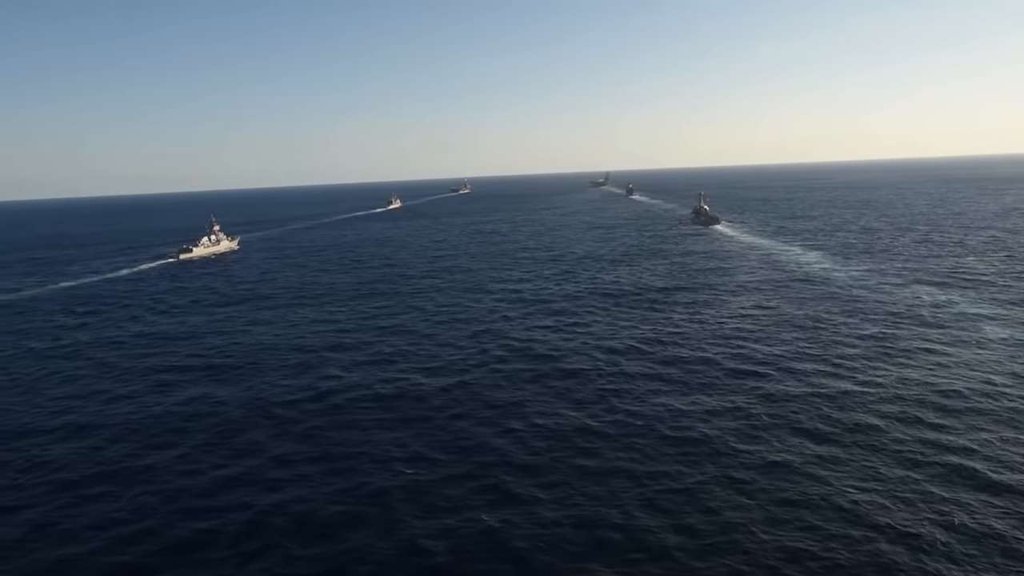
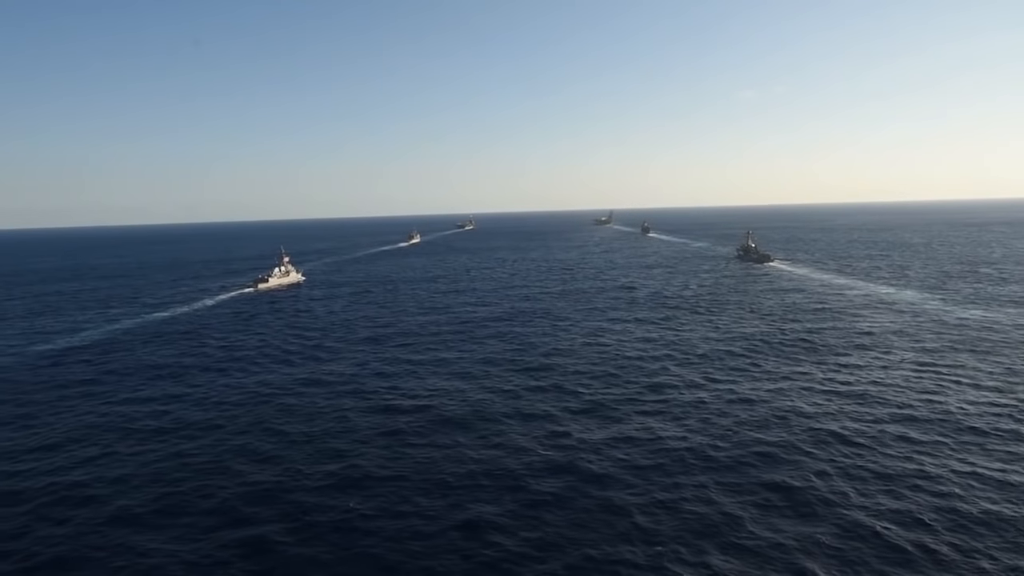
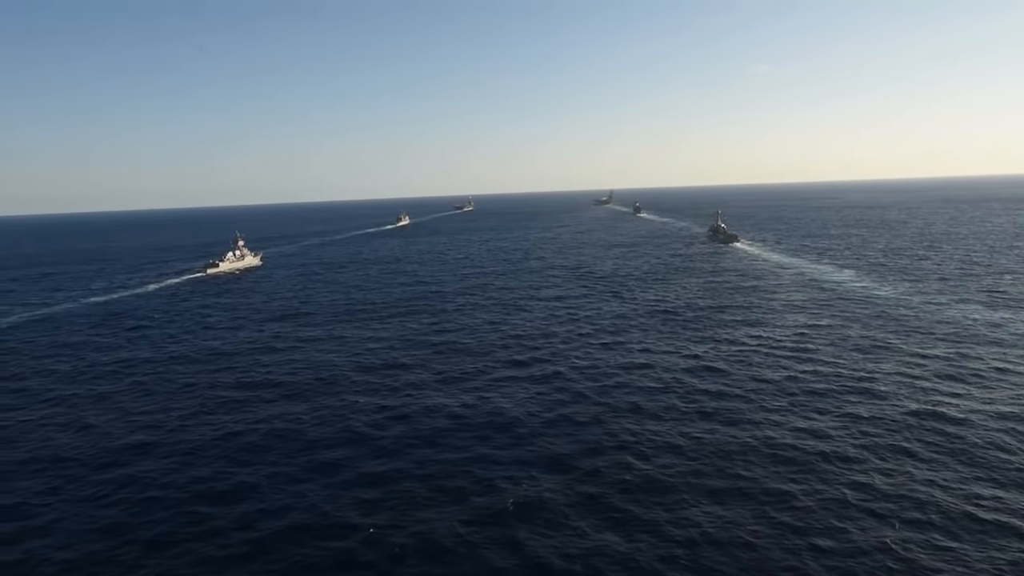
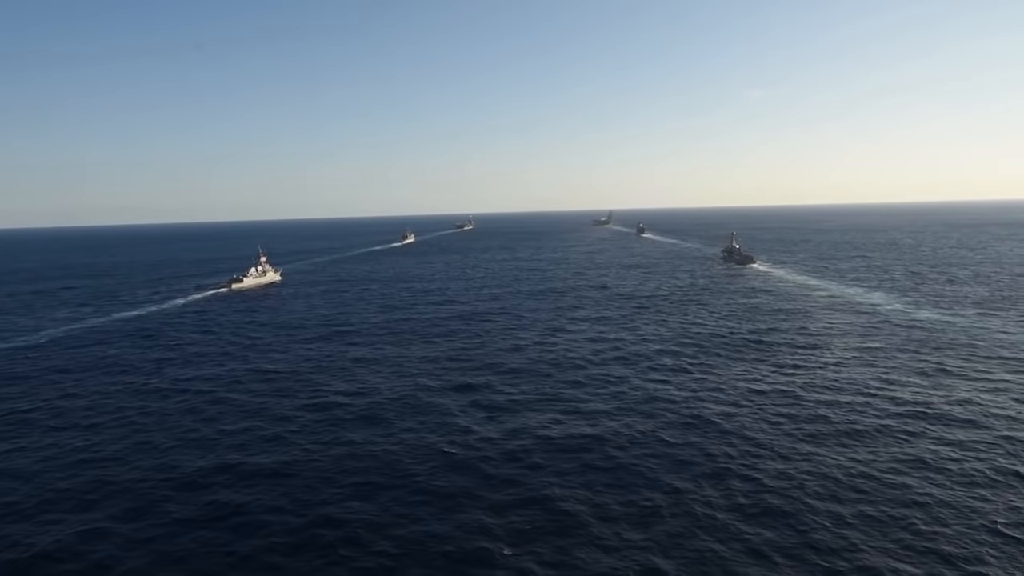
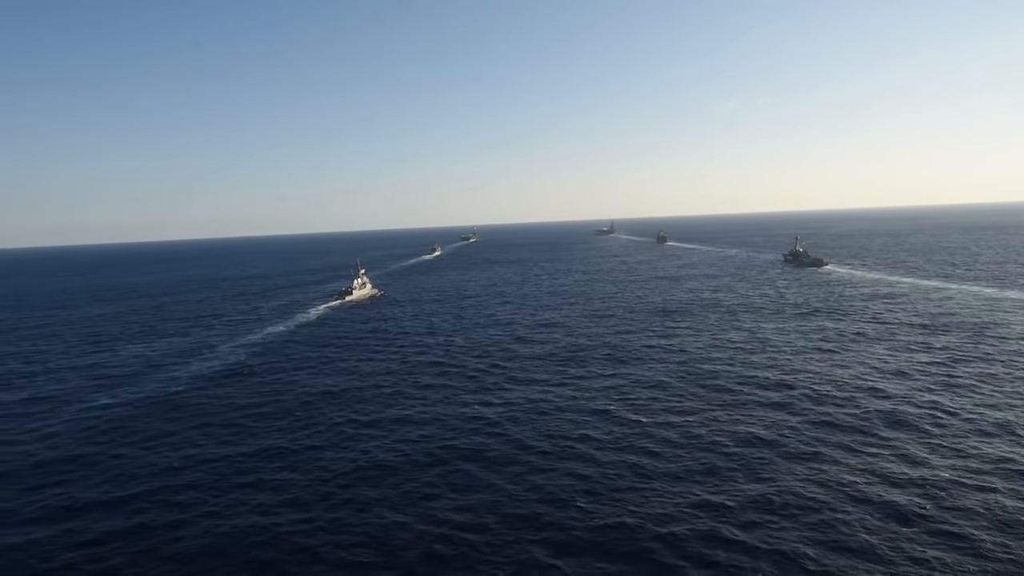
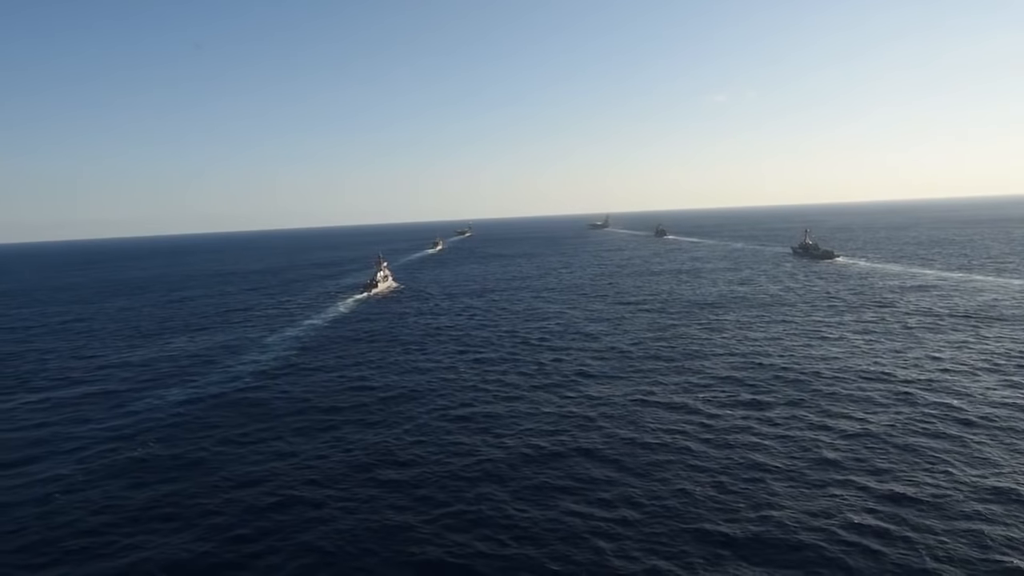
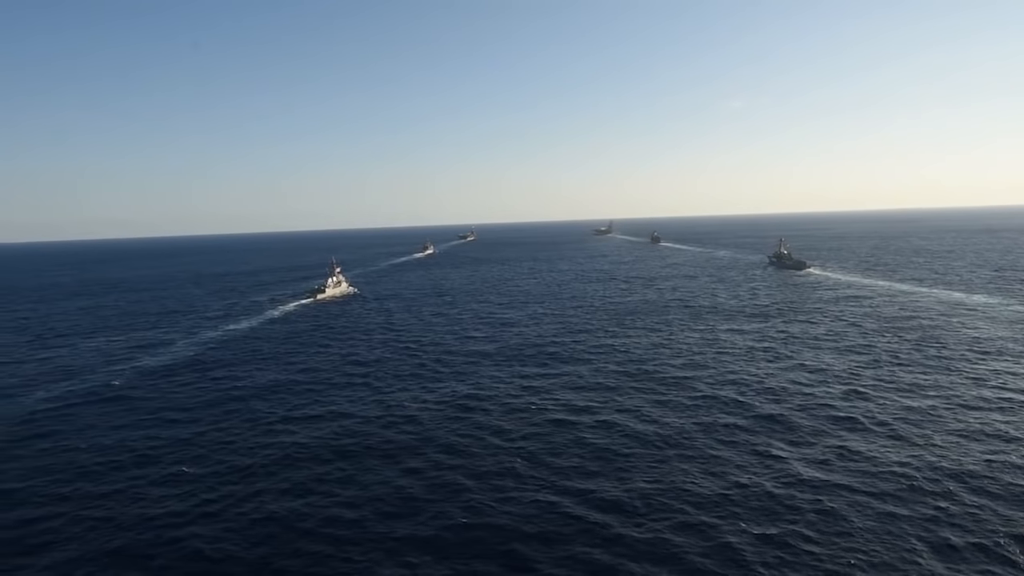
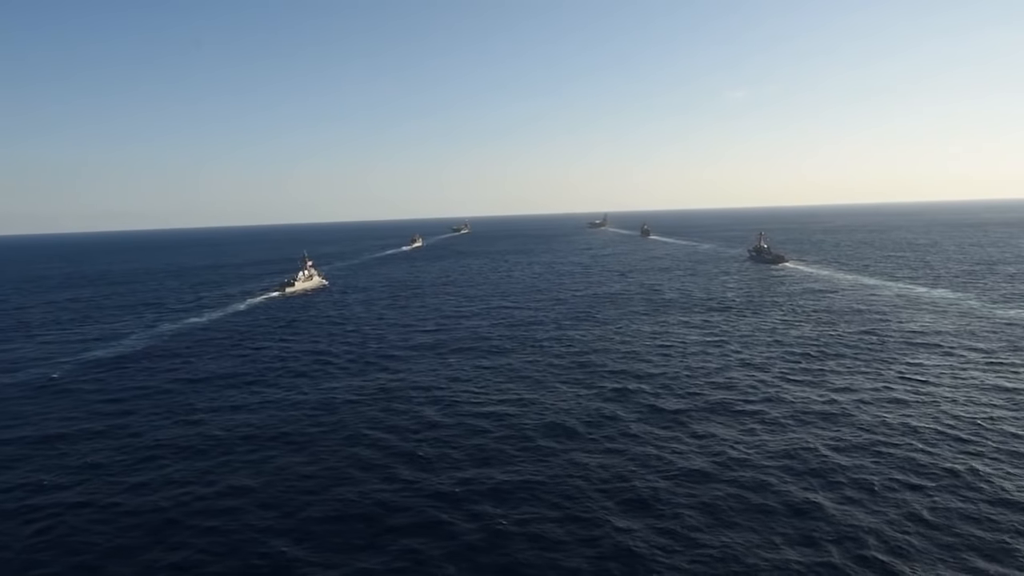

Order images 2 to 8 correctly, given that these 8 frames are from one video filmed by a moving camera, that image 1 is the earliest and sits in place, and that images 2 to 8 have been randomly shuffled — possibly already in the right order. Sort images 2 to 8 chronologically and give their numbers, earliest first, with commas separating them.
3, 4, 2, 8, 7, 5, 6
